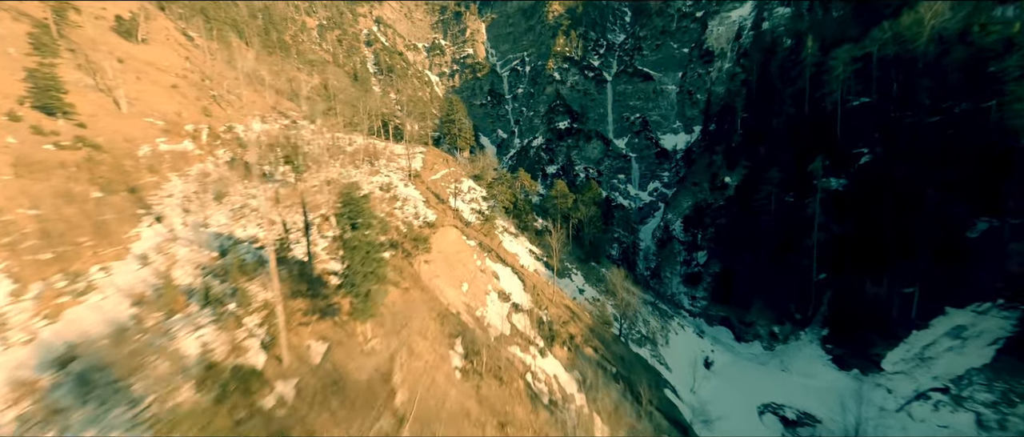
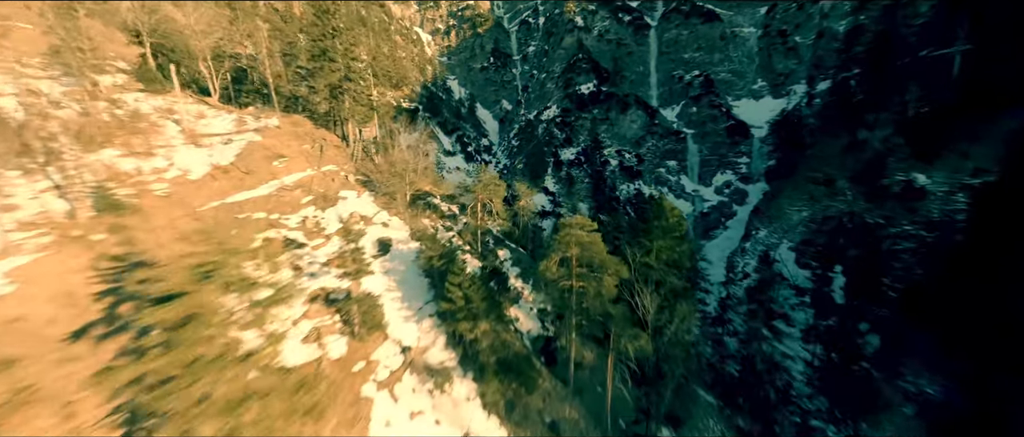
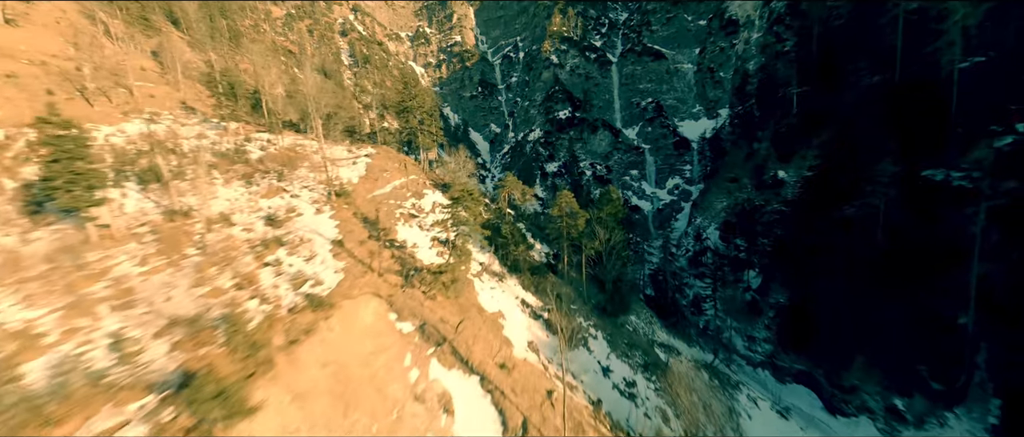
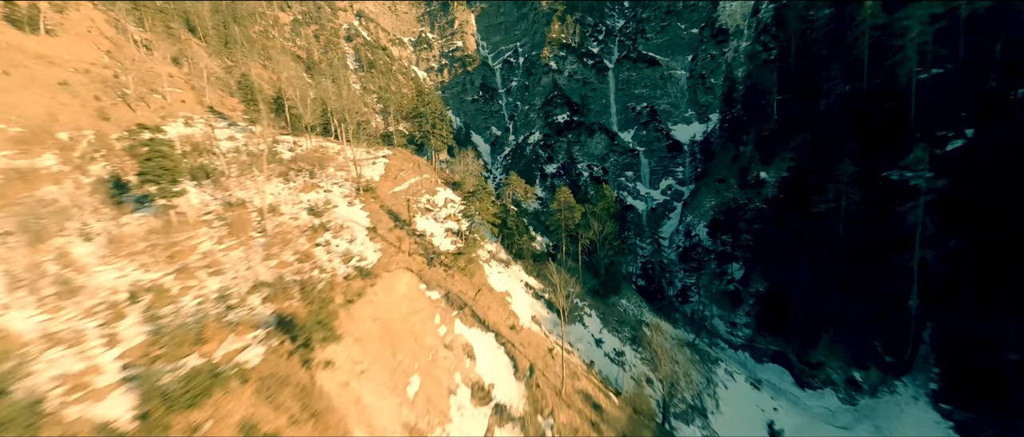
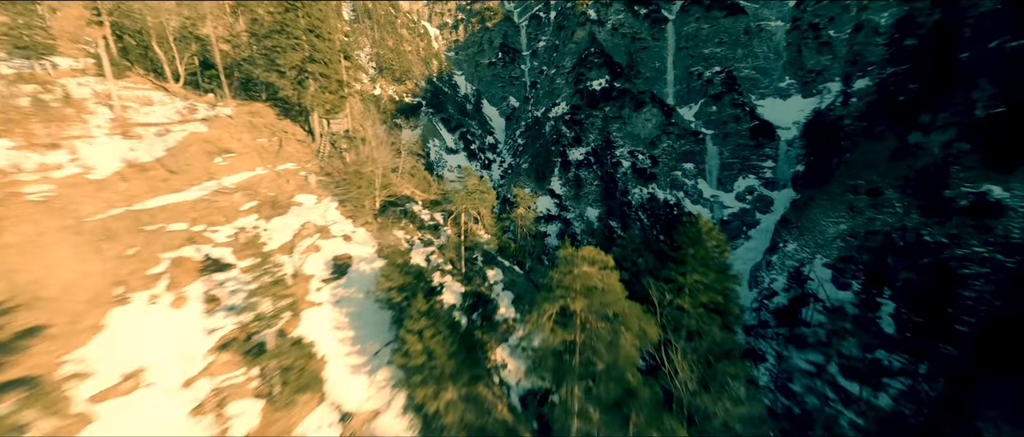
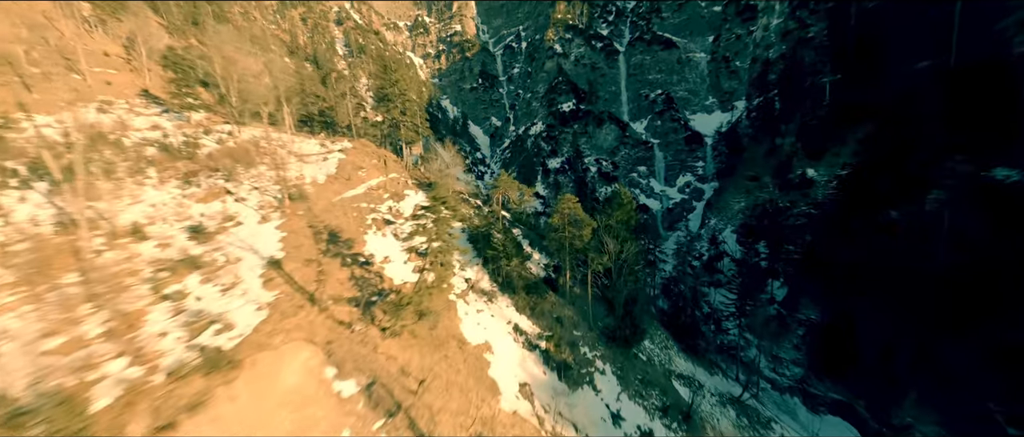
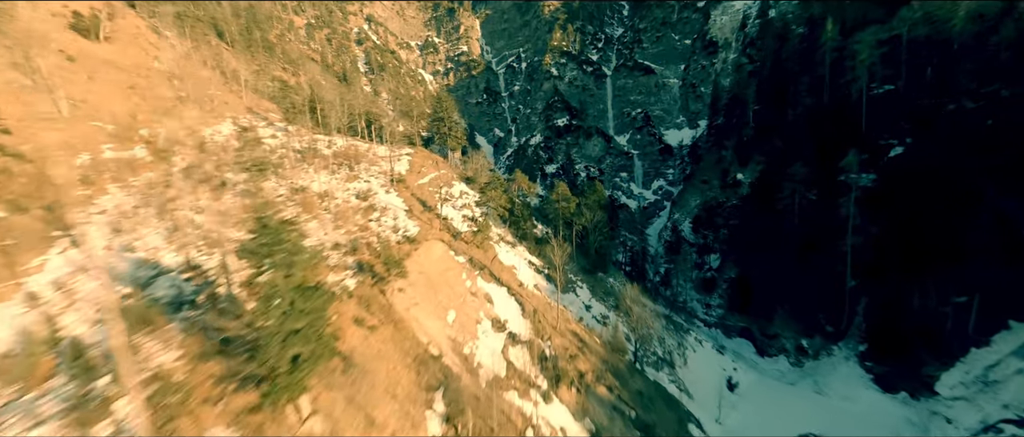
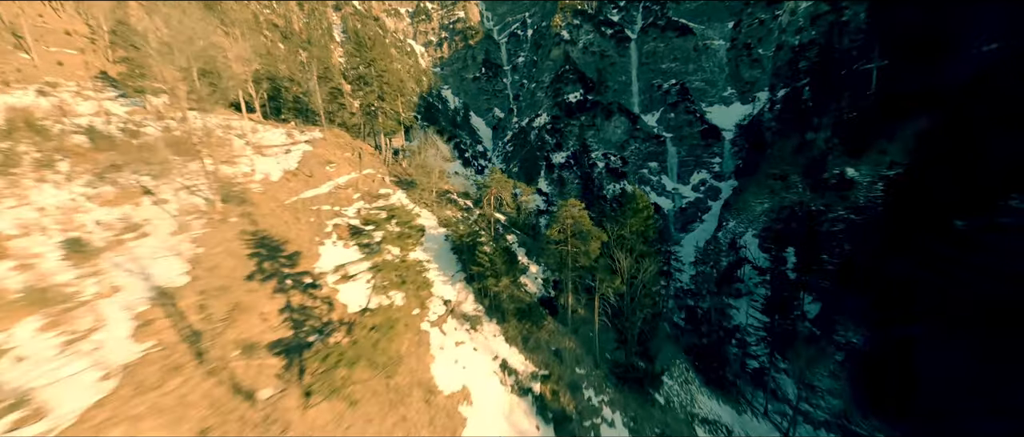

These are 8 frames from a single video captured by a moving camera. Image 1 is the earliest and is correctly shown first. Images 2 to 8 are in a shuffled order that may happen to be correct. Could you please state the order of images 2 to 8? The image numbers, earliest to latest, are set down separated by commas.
7, 4, 3, 6, 8, 2, 5
